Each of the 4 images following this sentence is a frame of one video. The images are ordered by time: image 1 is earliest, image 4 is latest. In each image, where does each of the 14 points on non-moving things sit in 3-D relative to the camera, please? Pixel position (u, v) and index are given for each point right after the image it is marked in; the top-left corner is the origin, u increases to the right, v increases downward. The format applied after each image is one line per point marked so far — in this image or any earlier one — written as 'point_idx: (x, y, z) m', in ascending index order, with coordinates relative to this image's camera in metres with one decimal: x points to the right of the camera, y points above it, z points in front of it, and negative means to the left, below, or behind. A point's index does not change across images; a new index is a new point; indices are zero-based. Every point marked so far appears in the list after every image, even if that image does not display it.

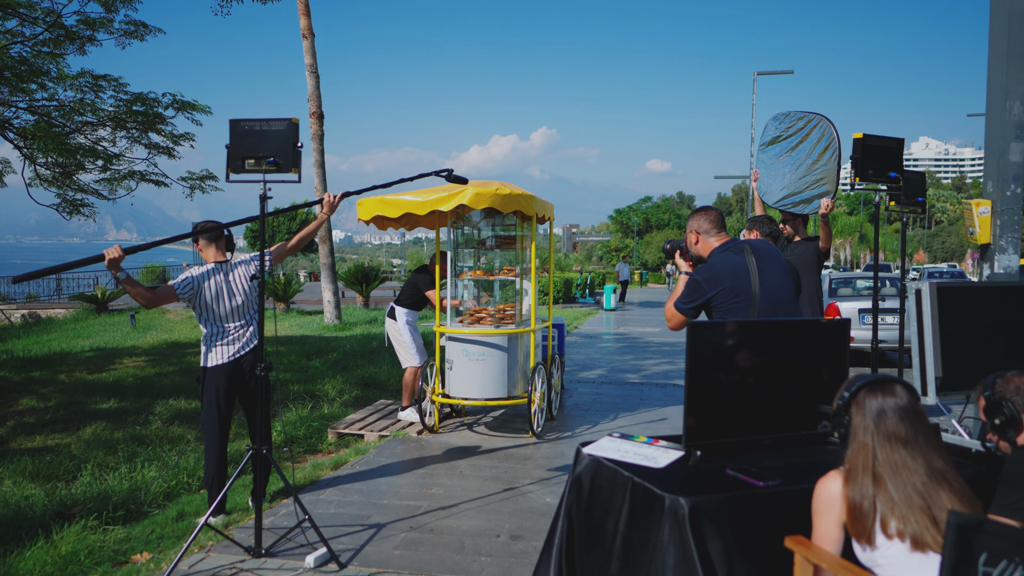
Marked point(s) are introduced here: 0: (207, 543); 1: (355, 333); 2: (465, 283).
0: (-2.3, -1.9, +5.7) m
1: (-4.0, -1.2, +19.3) m
2: (-0.5, +0.1, +8.2) m
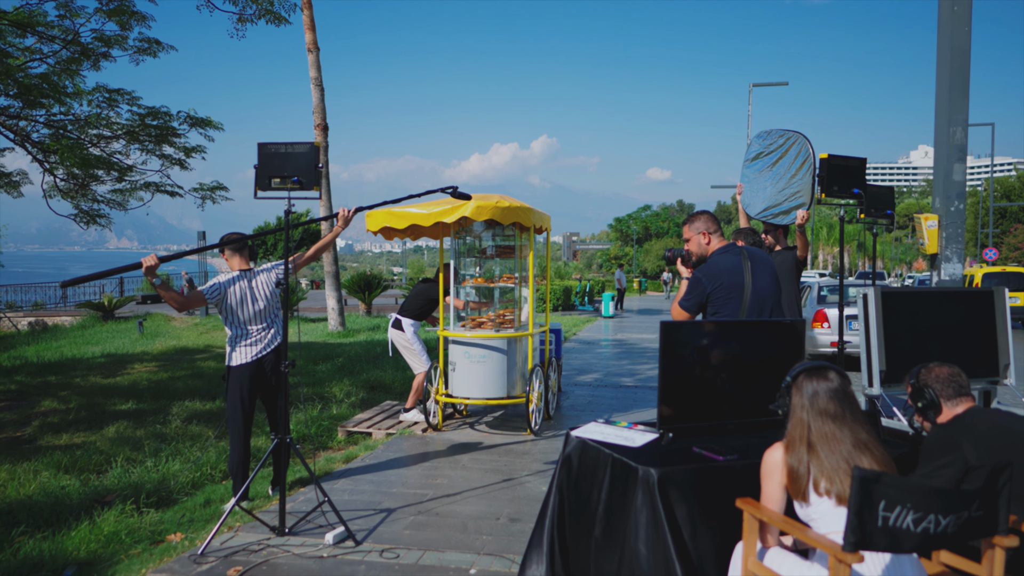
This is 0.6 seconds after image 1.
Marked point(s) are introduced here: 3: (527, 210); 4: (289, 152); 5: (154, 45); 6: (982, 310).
0: (-2.3, -2.0, +6.3) m
1: (-4.0, -1.4, +19.9) m
2: (-0.5, 0.0, +8.8) m
3: (+0.2, +0.9, +8.3) m
4: (-1.7, +1.1, +5.9) m
5: (-8.2, +5.6, +17.3) m
6: (+3.3, -0.2, +5.3) m
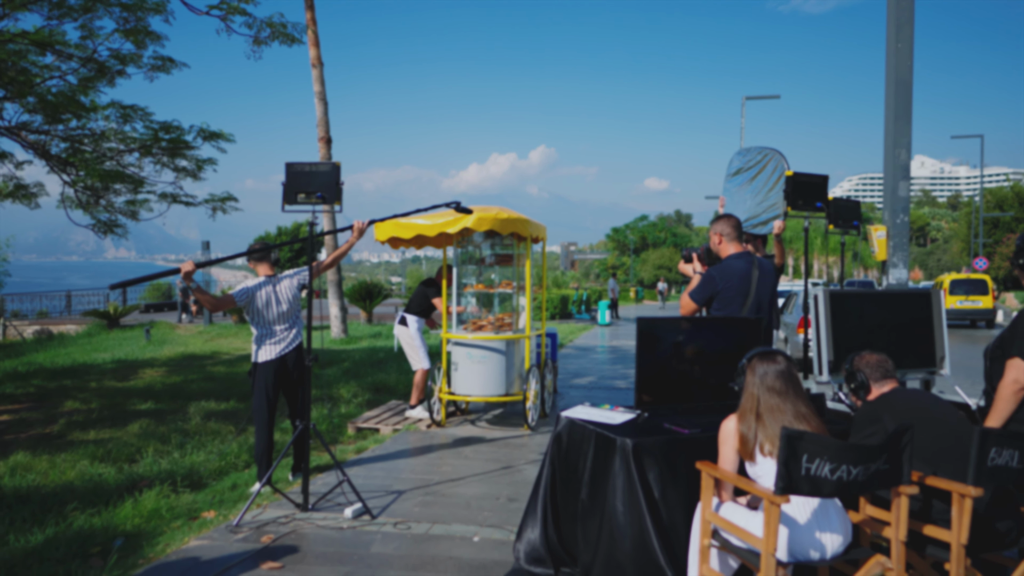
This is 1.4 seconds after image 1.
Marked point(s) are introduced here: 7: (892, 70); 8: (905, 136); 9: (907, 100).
0: (-2.3, -2.0, +7.0) m
1: (-4.1, -1.6, +20.6) m
2: (-0.6, -0.1, +9.6) m
3: (+0.1, +0.8, +9.1) m
4: (-1.8, +1.0, +6.7) m
5: (-8.3, +5.4, +18.1) m
6: (+3.3, -0.2, +6.0) m
7: (+3.3, +1.9, +6.6) m
8: (+3.4, +1.3, +6.5) m
9: (+3.4, +1.6, +6.4) m
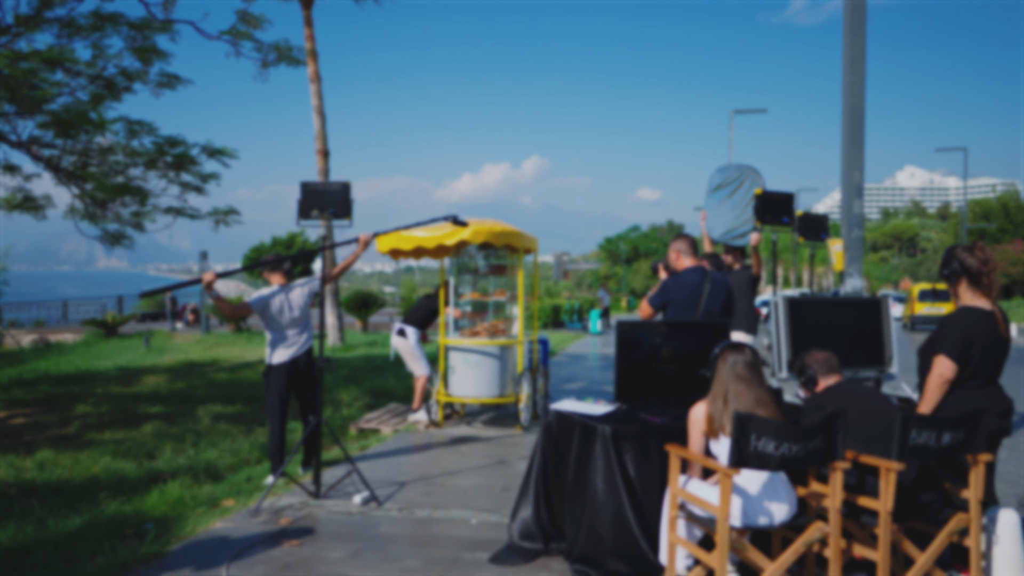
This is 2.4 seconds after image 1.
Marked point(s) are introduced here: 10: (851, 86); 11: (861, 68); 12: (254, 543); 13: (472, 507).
0: (-2.4, -2.1, +7.7) m
1: (-4.2, -1.8, +21.3) m
2: (-0.6, -0.2, +10.3) m
3: (+0.1, +0.7, +9.8) m
4: (-1.8, +1.0, +7.4) m
5: (-8.4, +5.2, +18.8) m
6: (+3.2, -0.2, +6.8) m
7: (+3.3, +1.8, +7.3) m
8: (+3.3, +1.2, +7.2) m
9: (+3.3, +1.5, +7.2) m
10: (+3.3, +2.0, +7.3) m
11: (+3.4, +2.1, +7.2) m
12: (-2.1, -2.1, +6.1) m
13: (-0.4, -2.1, +7.3) m
